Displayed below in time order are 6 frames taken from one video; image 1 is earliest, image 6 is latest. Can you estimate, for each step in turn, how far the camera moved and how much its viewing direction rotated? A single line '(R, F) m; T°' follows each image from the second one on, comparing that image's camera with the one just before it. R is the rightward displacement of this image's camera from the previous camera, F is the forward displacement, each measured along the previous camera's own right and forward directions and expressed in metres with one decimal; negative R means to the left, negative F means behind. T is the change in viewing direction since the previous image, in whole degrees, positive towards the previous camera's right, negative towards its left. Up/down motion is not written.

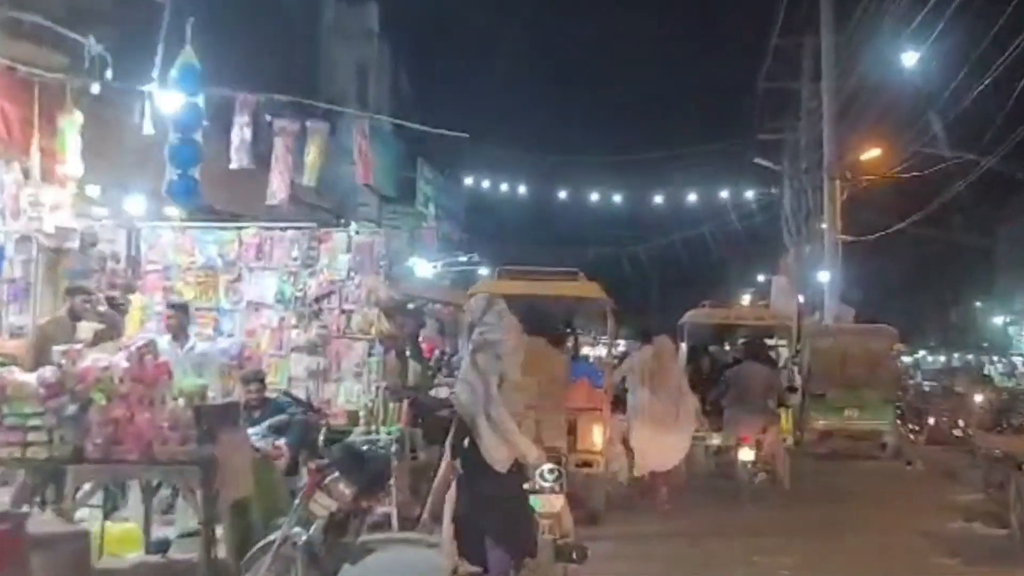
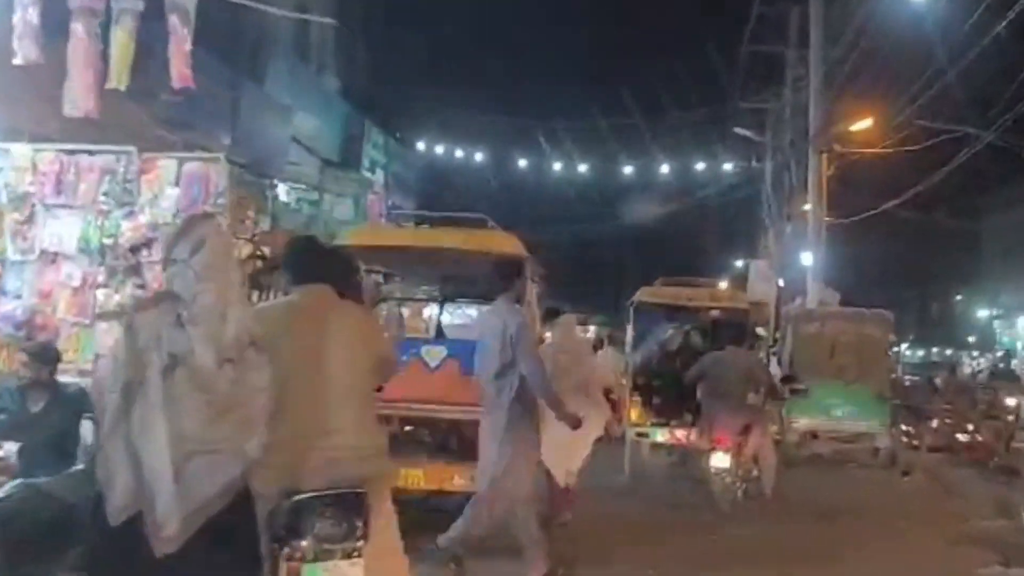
(+0.6, +3.0) m; +1°
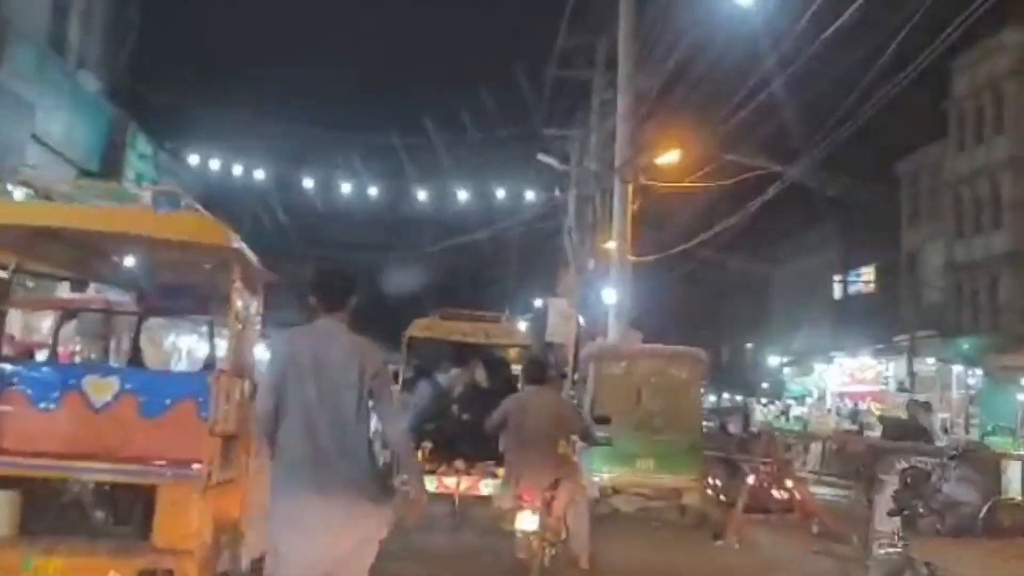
(+0.5, +2.4) m; +9°
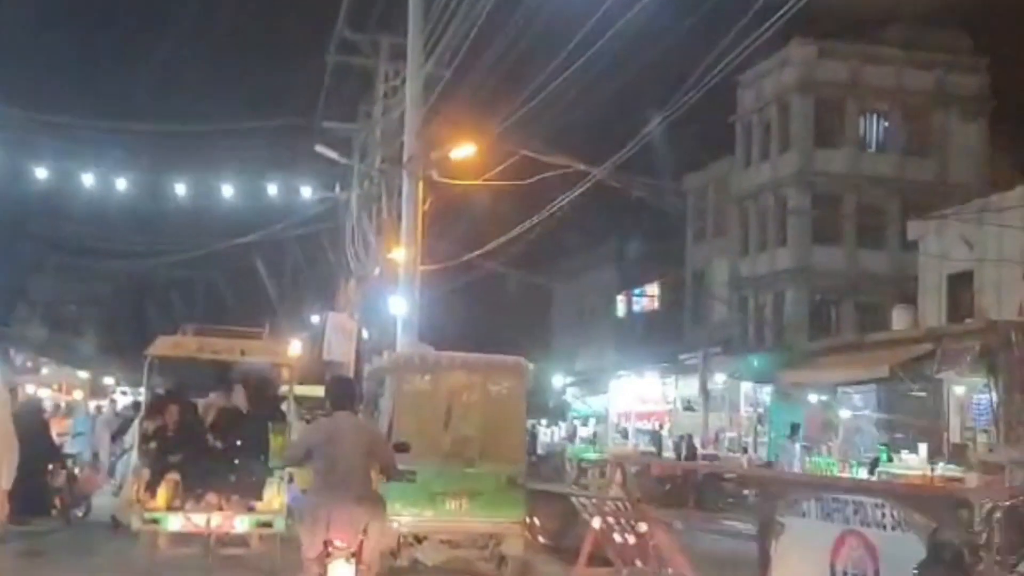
(0.0, +3.0) m; +10°
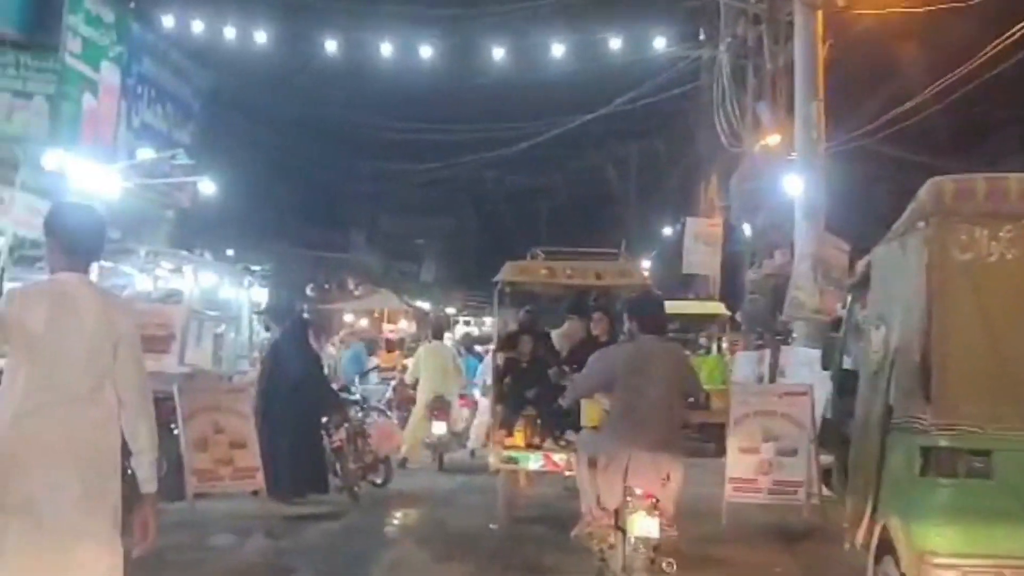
(-1.3, +6.0) m; -16°
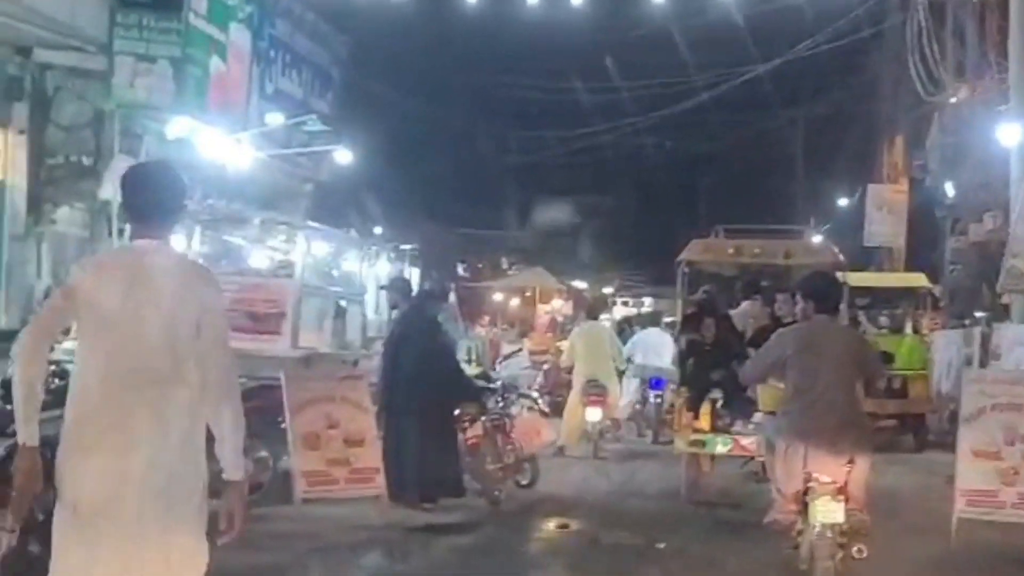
(-0.1, +1.9) m; -7°
